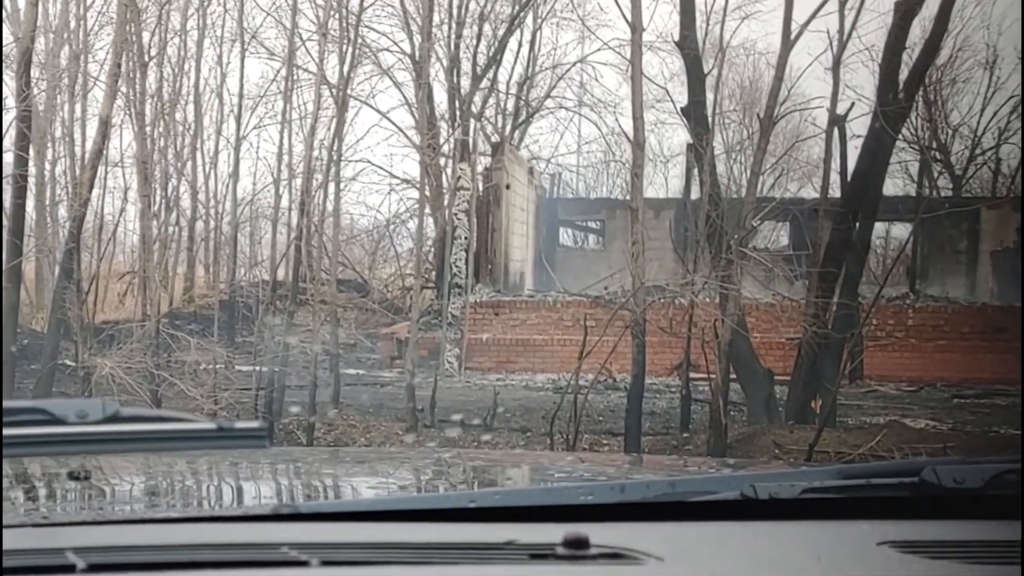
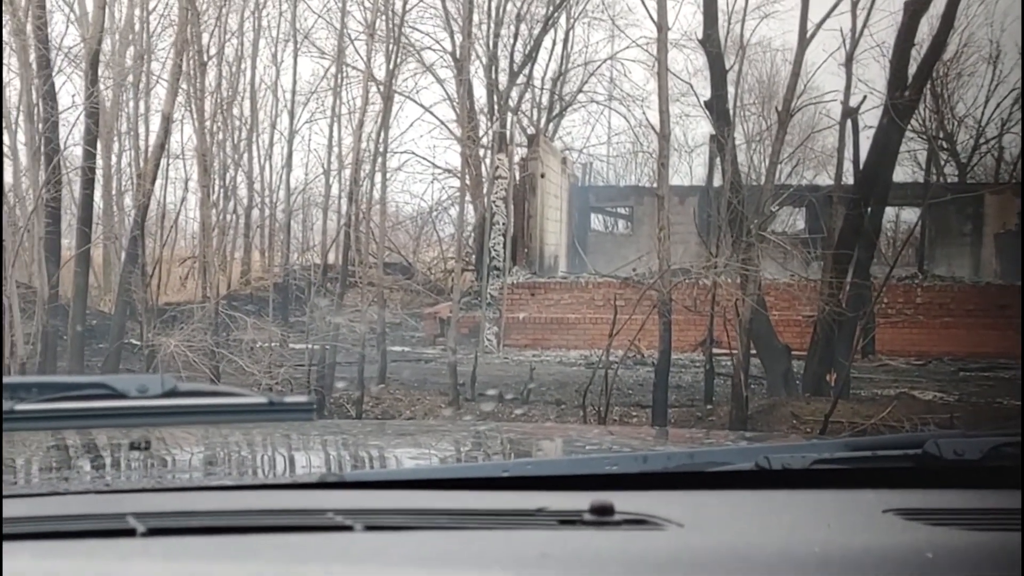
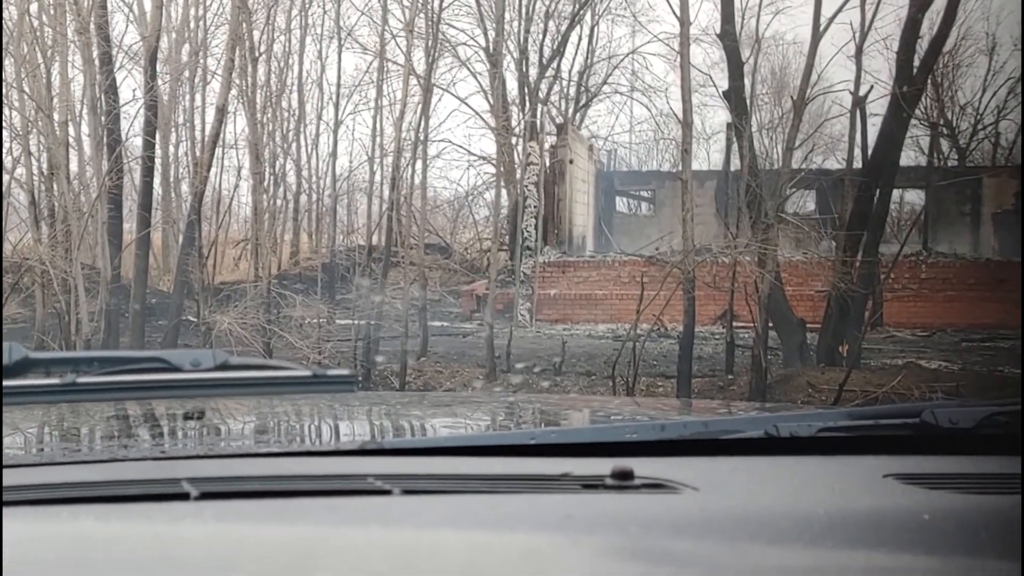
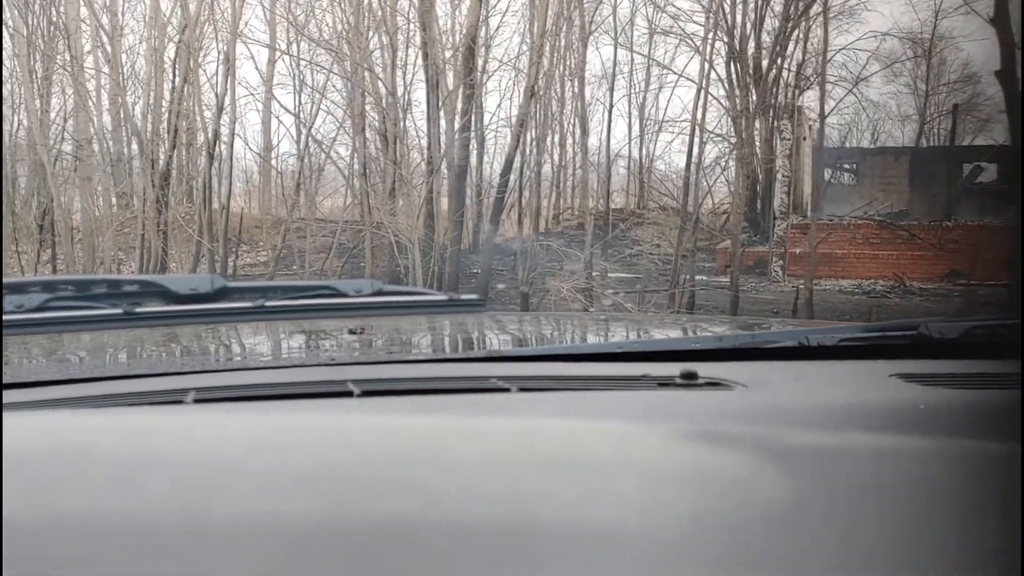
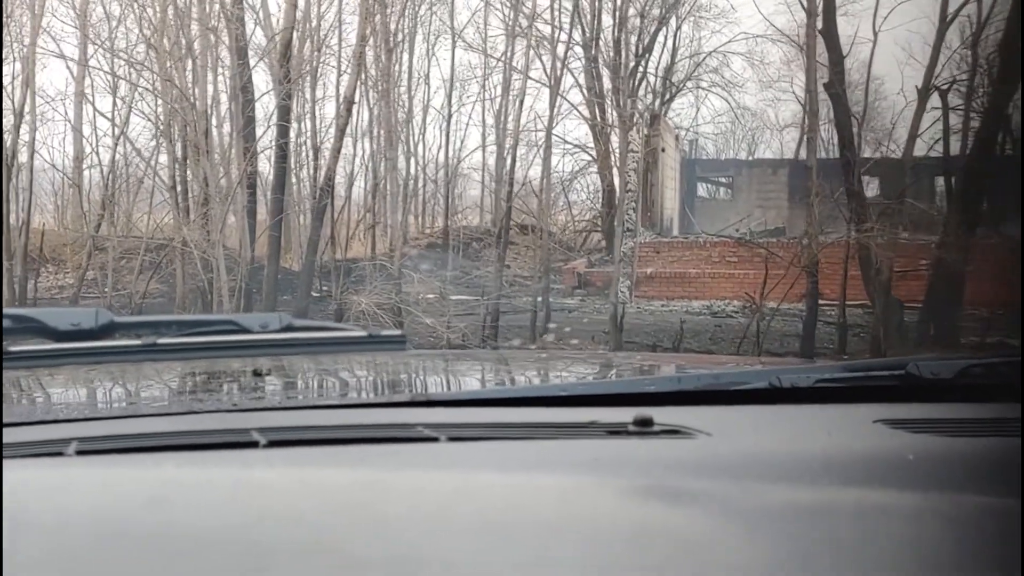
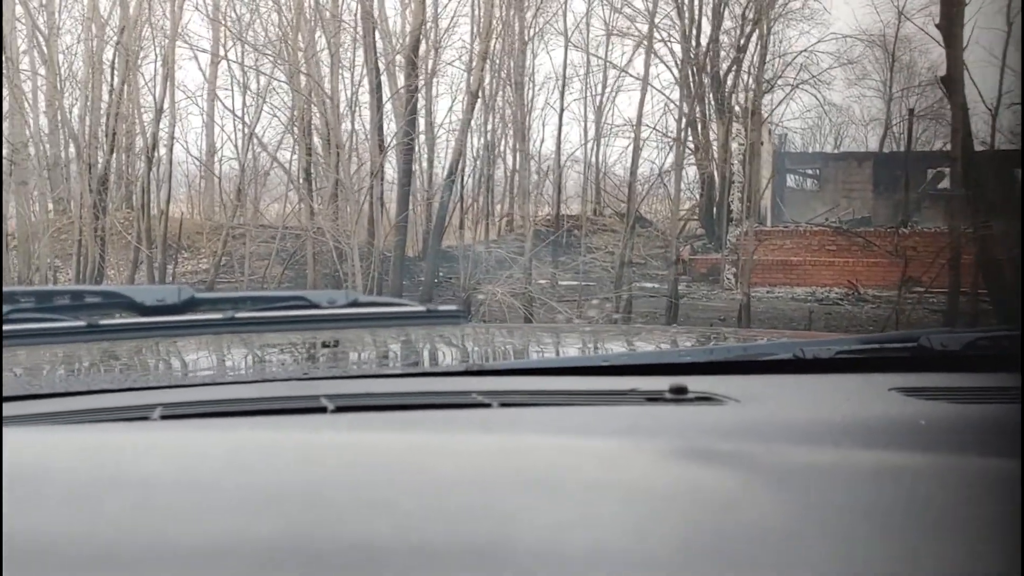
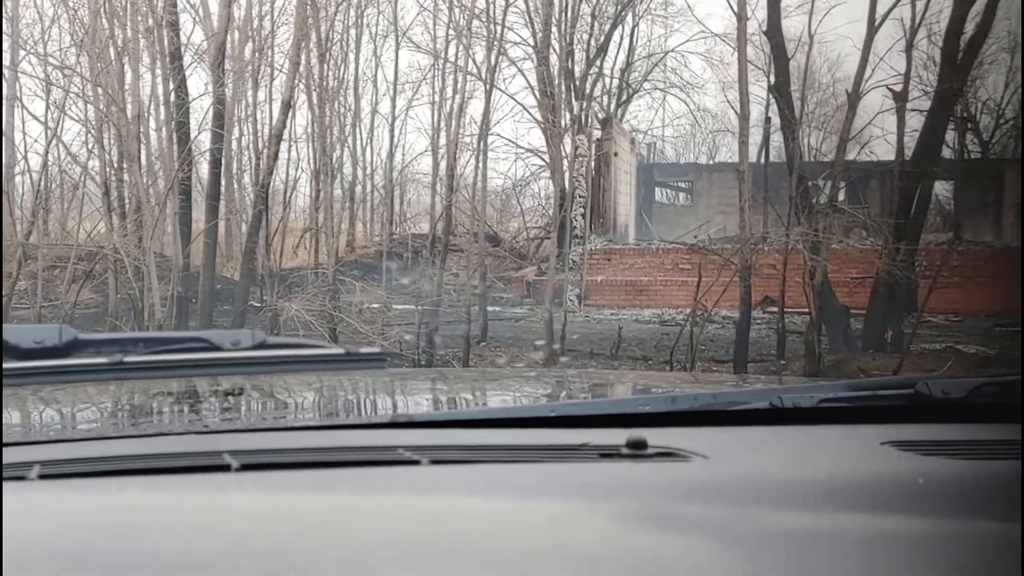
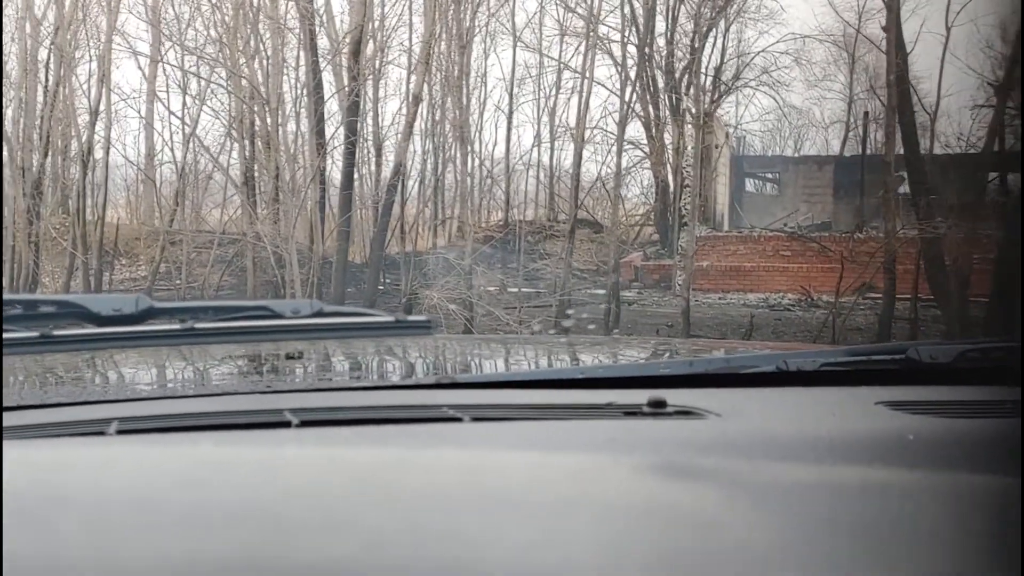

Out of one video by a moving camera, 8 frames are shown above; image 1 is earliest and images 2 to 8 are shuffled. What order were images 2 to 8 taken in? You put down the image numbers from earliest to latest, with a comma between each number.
2, 3, 7, 5, 8, 6, 4
